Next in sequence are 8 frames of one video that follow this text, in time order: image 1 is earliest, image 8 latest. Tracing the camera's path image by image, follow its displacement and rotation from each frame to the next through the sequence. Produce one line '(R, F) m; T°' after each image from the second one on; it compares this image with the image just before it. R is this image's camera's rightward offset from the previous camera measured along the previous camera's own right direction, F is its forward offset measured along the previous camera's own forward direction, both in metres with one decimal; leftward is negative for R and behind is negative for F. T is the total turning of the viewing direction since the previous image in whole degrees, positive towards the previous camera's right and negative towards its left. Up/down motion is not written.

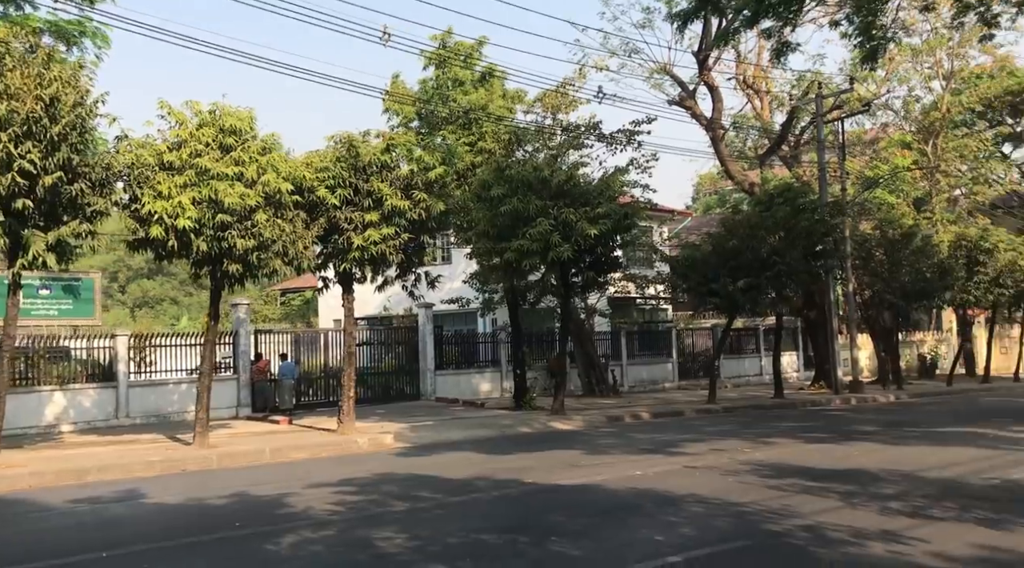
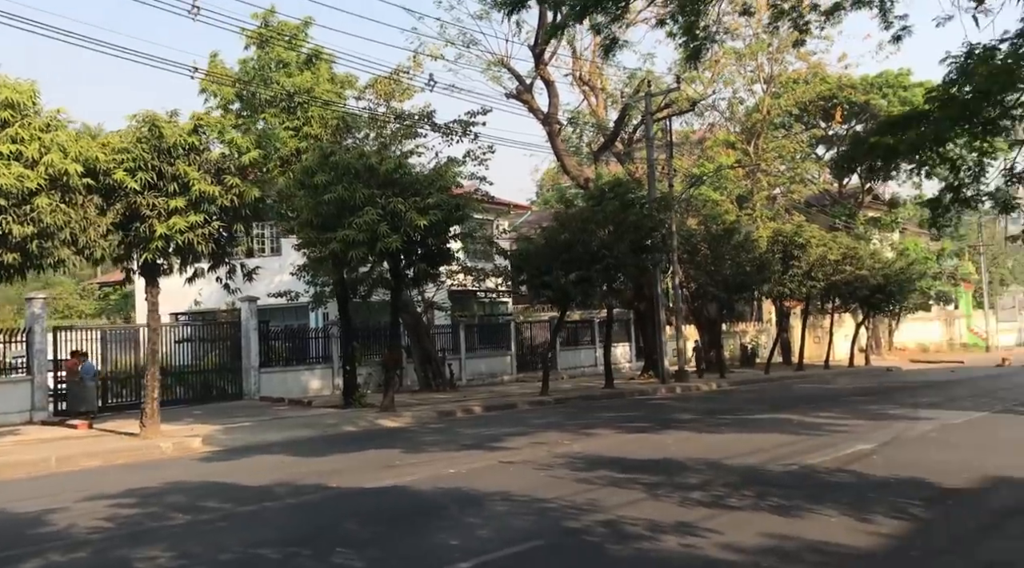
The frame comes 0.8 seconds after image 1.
(+0.3, +0.3) m; +9°
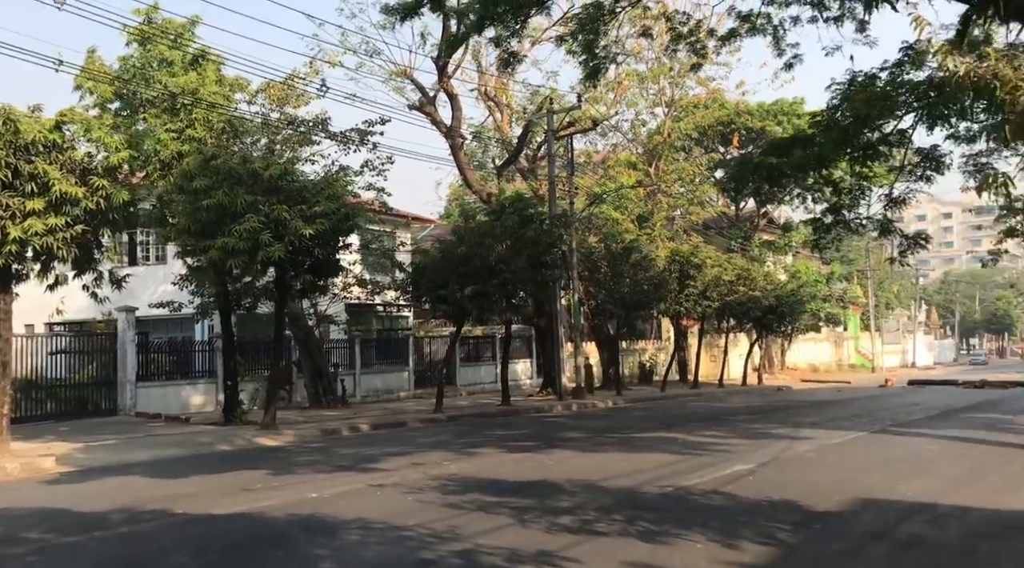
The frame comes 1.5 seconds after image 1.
(+0.3, +0.3) m; +6°
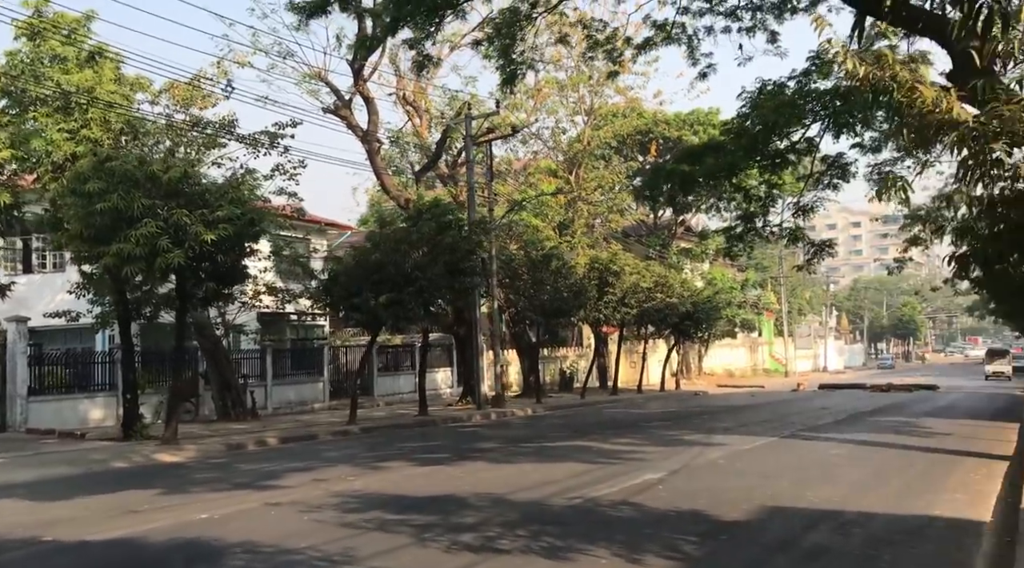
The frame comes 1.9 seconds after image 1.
(+0.2, +0.3) m; +5°
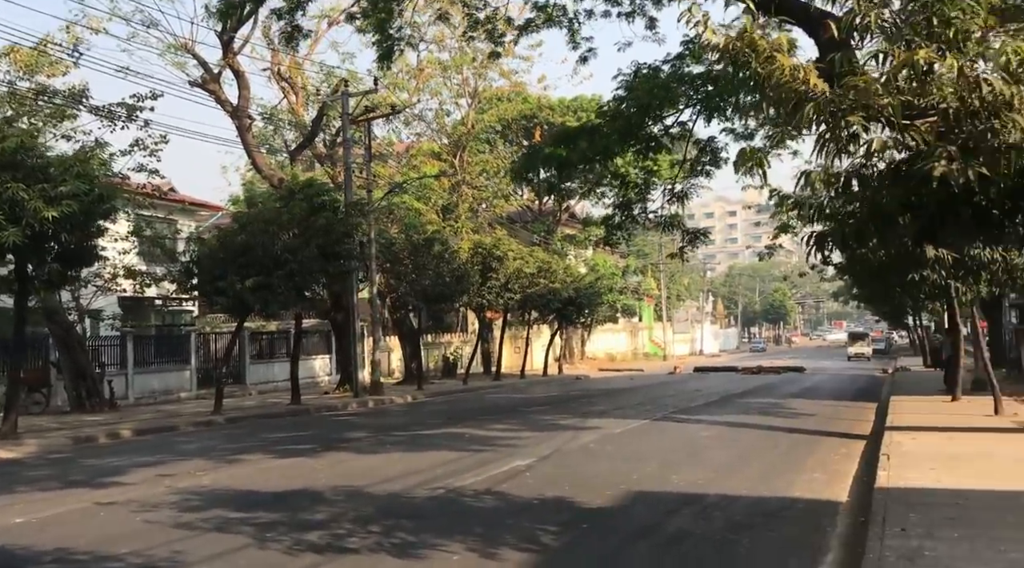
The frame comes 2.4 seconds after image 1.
(+0.3, +0.4) m; +7°
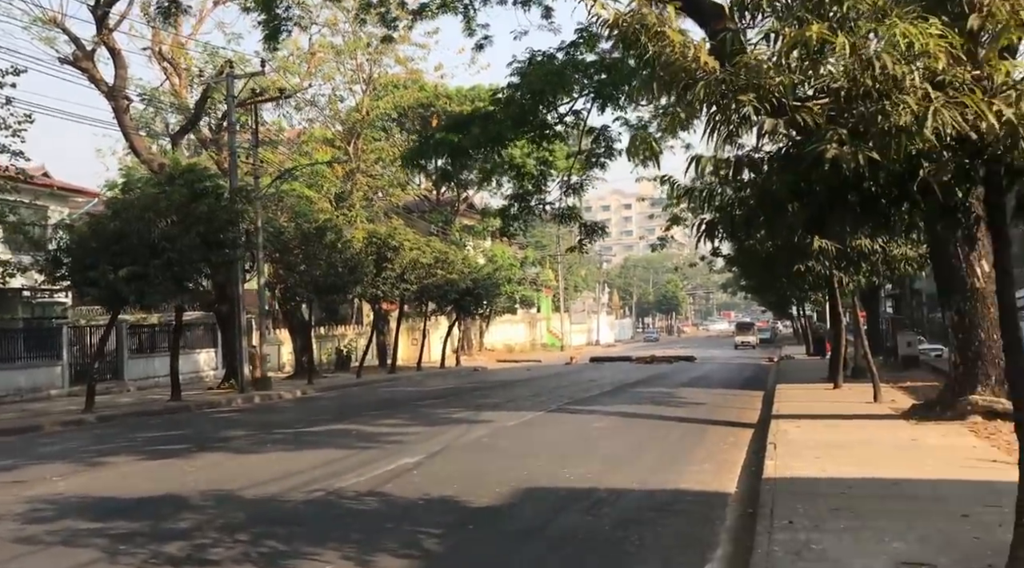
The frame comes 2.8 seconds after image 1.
(+0.1, +0.4) m; +6°
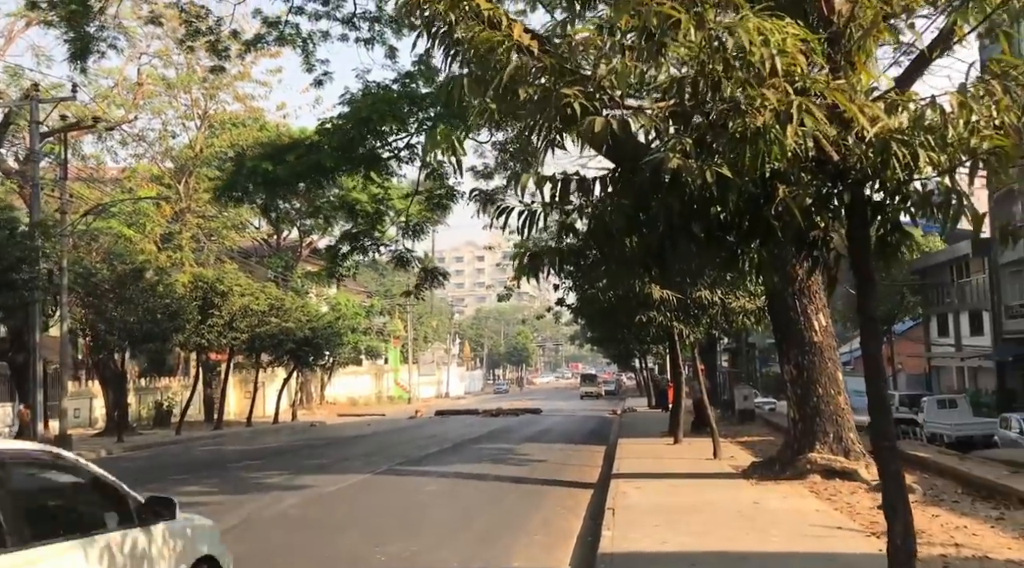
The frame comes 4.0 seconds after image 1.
(+0.4, +1.2) m; +9°
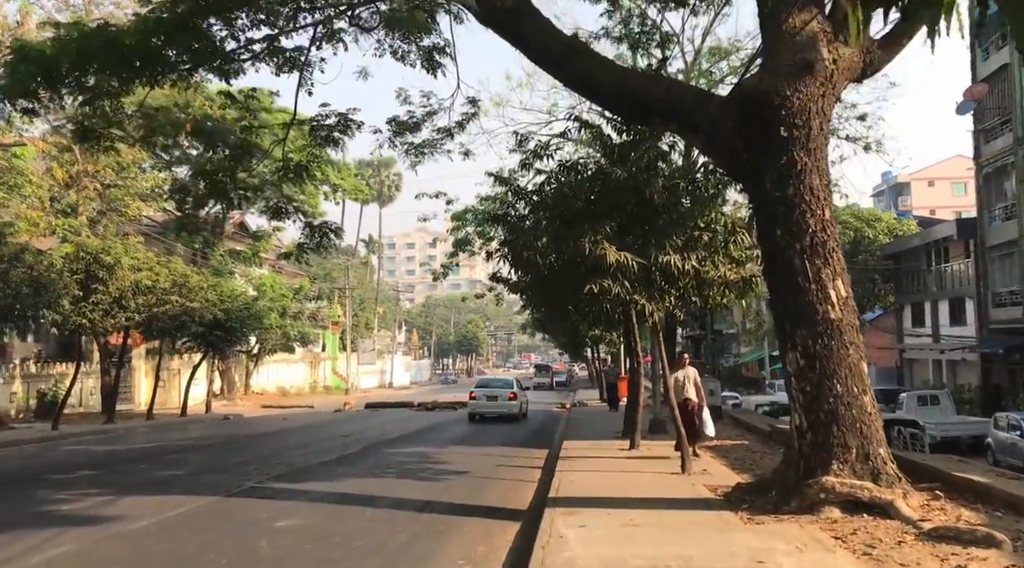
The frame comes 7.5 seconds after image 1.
(+0.6, +3.9) m; +3°
